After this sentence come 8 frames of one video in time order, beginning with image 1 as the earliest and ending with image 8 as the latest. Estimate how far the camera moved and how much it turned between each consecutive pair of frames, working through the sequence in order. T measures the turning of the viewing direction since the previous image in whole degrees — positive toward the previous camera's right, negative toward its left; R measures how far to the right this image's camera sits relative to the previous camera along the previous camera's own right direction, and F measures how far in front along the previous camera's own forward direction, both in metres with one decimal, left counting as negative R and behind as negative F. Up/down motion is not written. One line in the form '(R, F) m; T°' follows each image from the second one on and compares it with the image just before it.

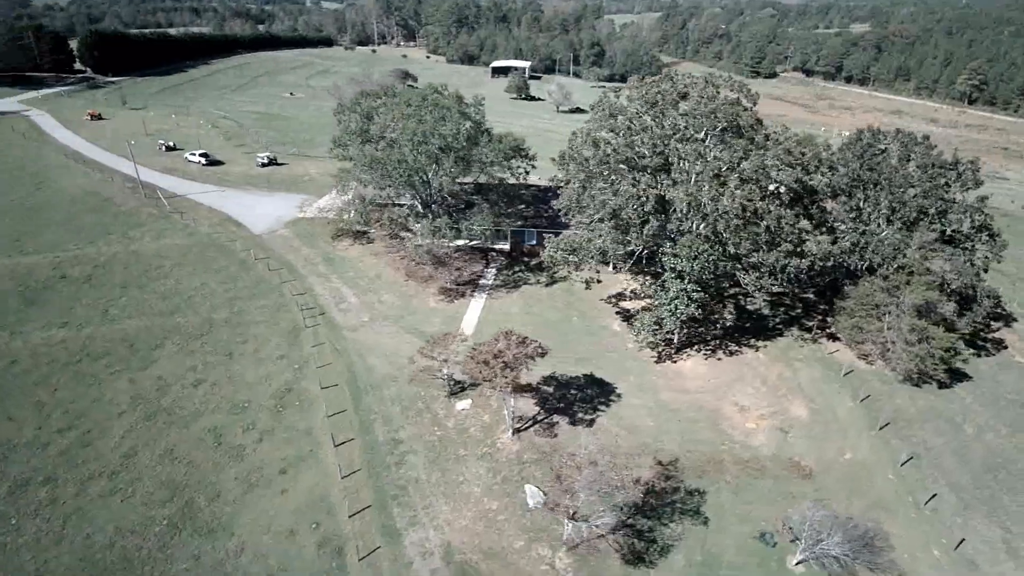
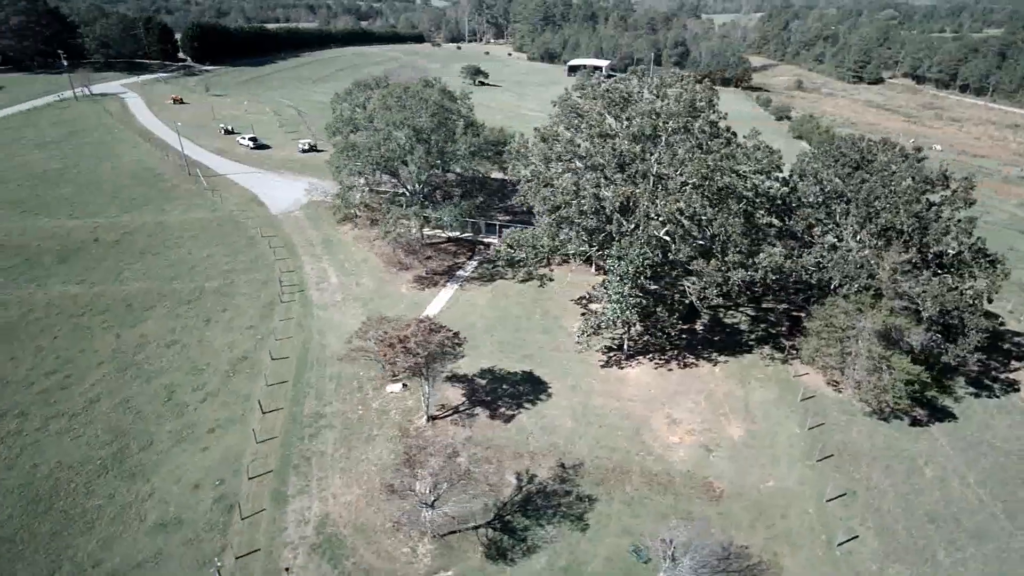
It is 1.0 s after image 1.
(+7.7, +0.4) m; -9°
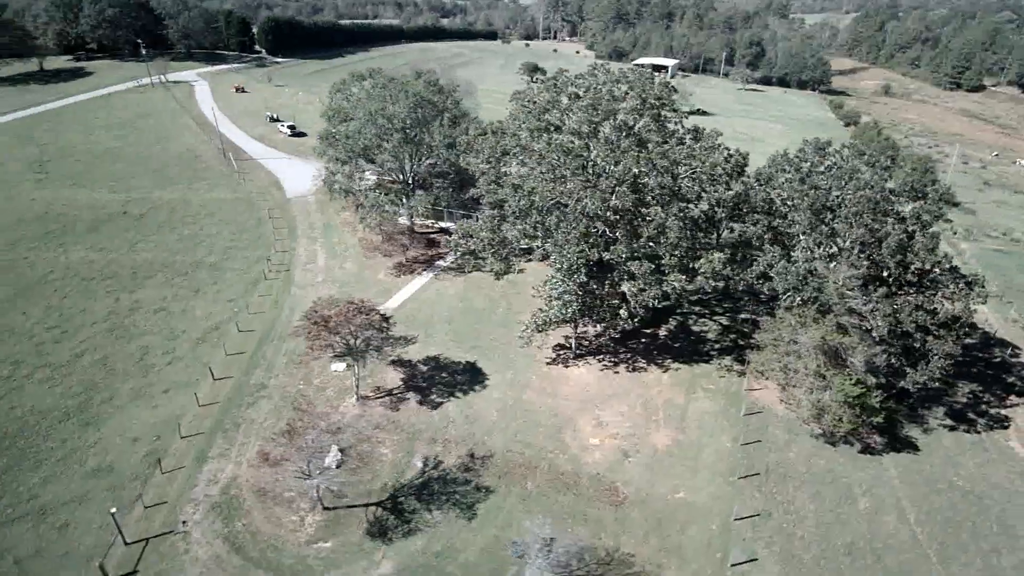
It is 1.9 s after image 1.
(+6.8, +0.2) m; -7°
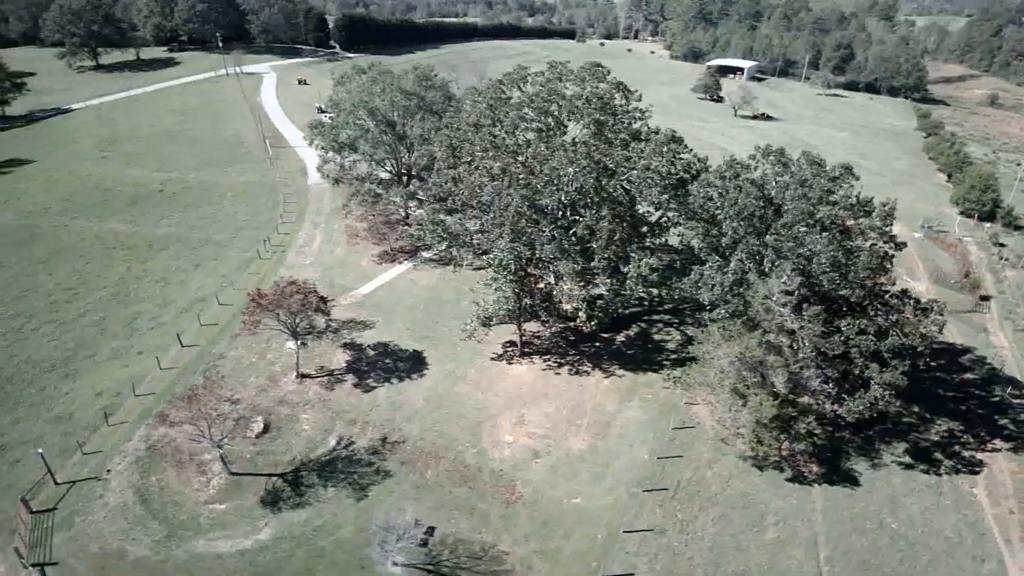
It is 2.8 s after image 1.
(+7.1, +0.3) m; -8°
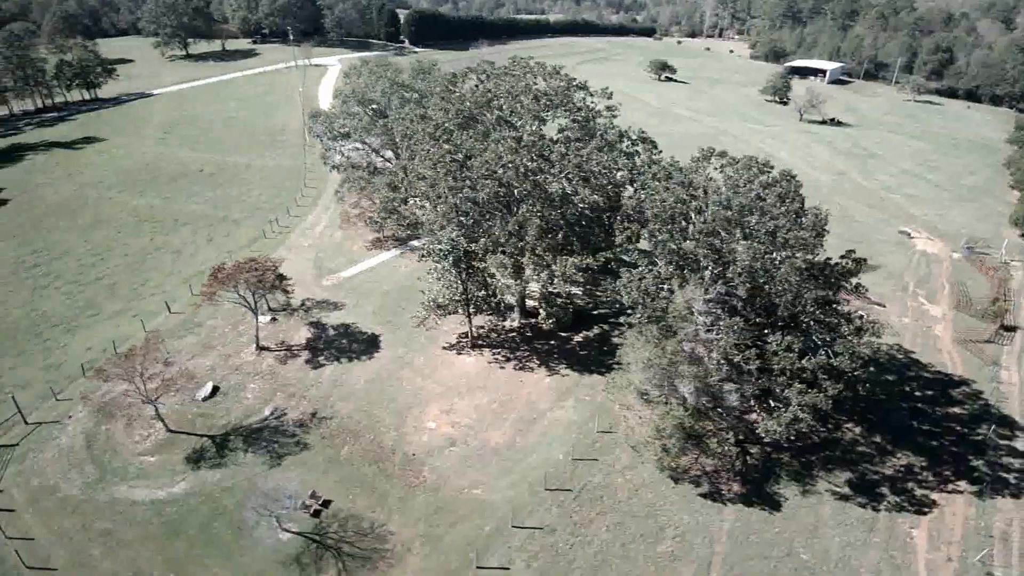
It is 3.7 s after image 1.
(+6.8, +0.2) m; -8°
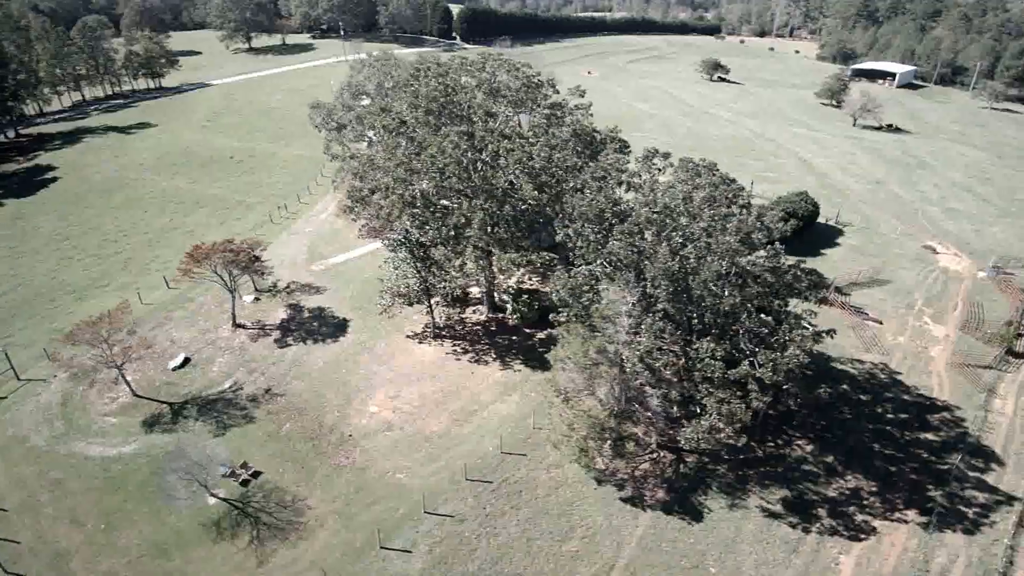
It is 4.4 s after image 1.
(+5.5, 0.0) m; -6°
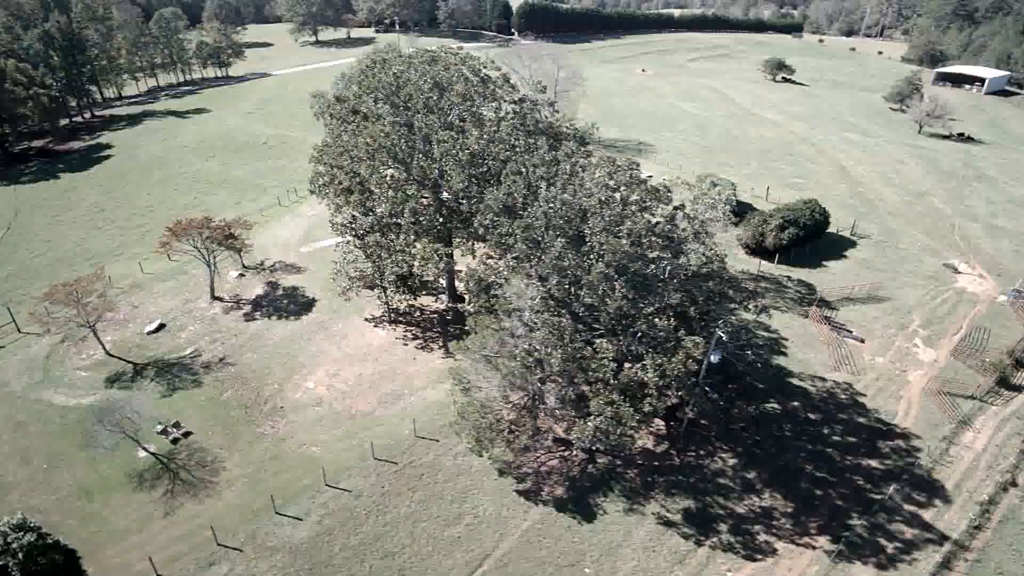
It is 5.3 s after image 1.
(+6.7, 0.0) m; -7°
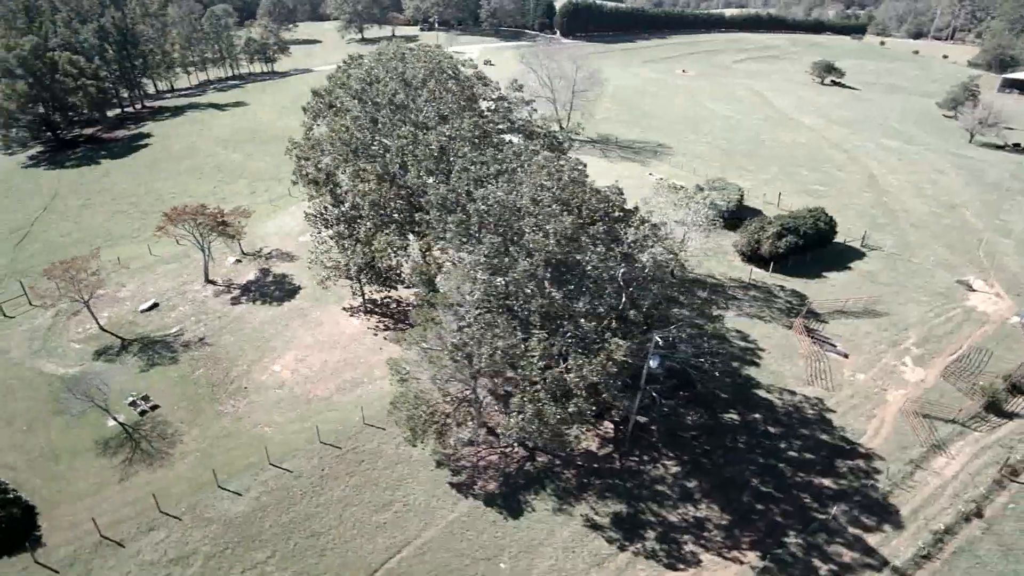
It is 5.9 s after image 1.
(+4.6, -0.1) m; -5°
